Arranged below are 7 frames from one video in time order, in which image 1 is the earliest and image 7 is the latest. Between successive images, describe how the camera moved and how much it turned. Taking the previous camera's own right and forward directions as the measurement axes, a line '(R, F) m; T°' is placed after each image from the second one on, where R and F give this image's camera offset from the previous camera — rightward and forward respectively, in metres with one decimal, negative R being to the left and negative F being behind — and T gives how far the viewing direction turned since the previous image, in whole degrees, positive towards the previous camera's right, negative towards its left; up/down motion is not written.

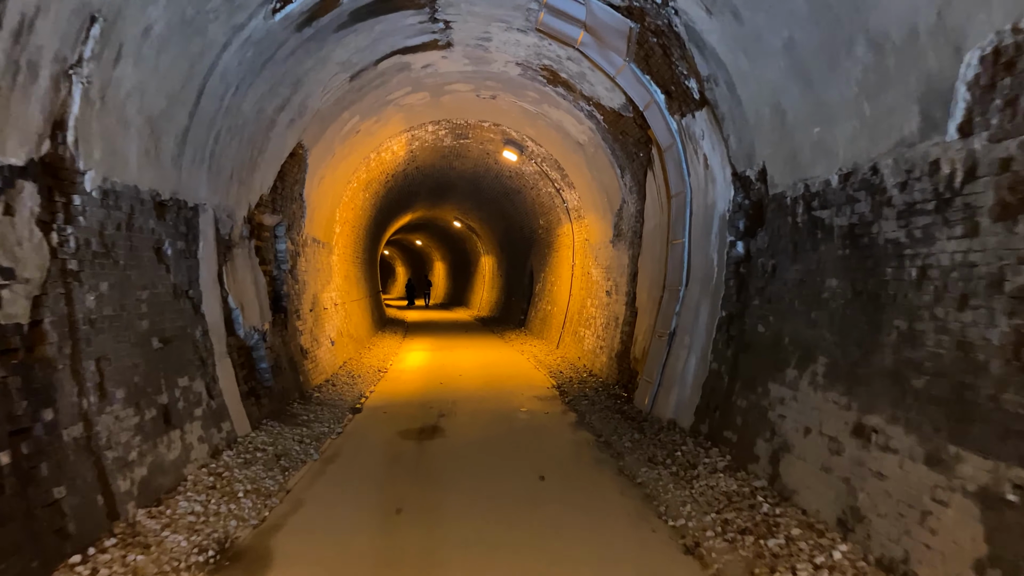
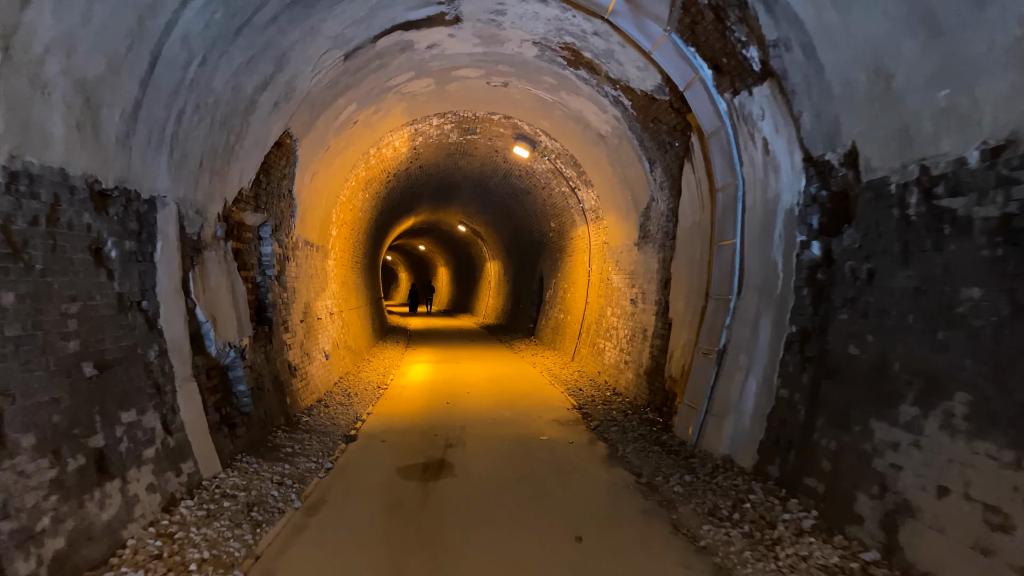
(-0.1, +0.9) m; 0°
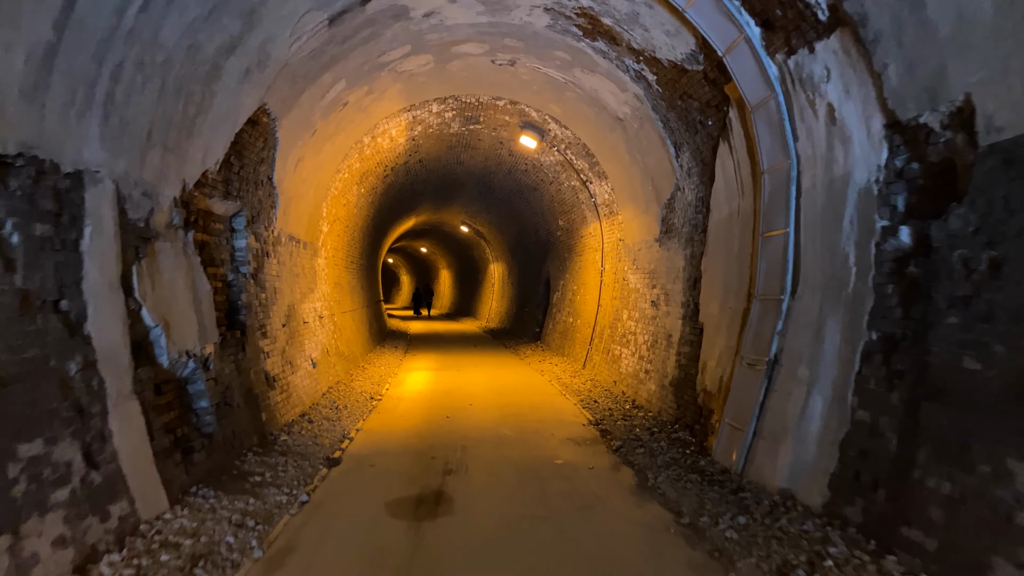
(0.0, +0.8) m; 0°
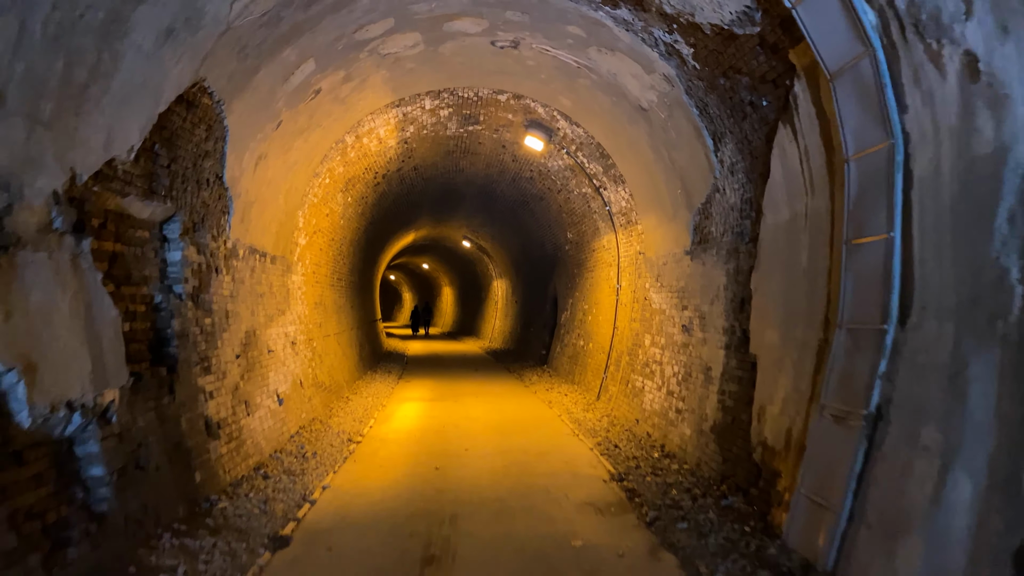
(0.0, +1.2) m; 0°
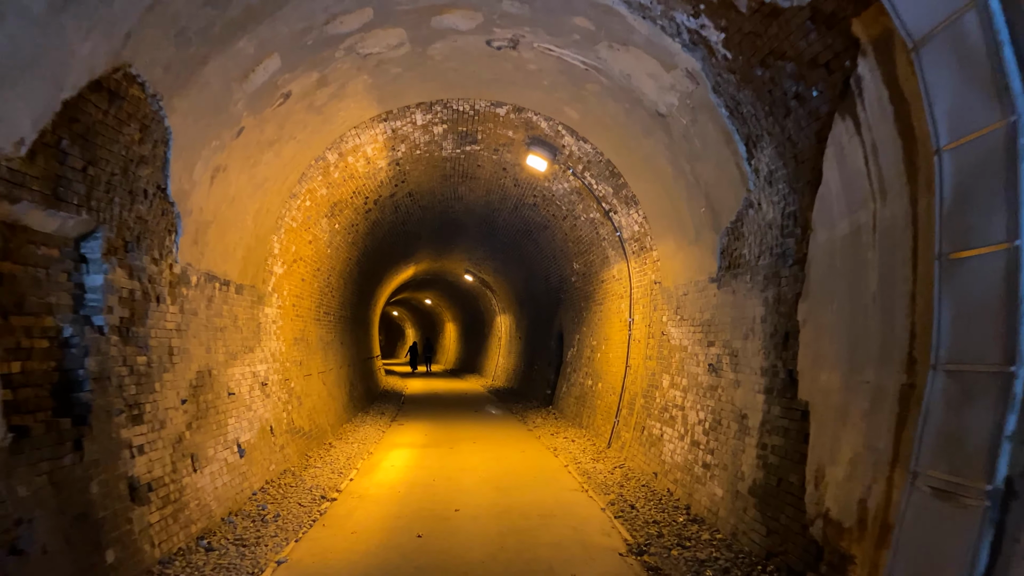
(+0.1, +0.8) m; 0°
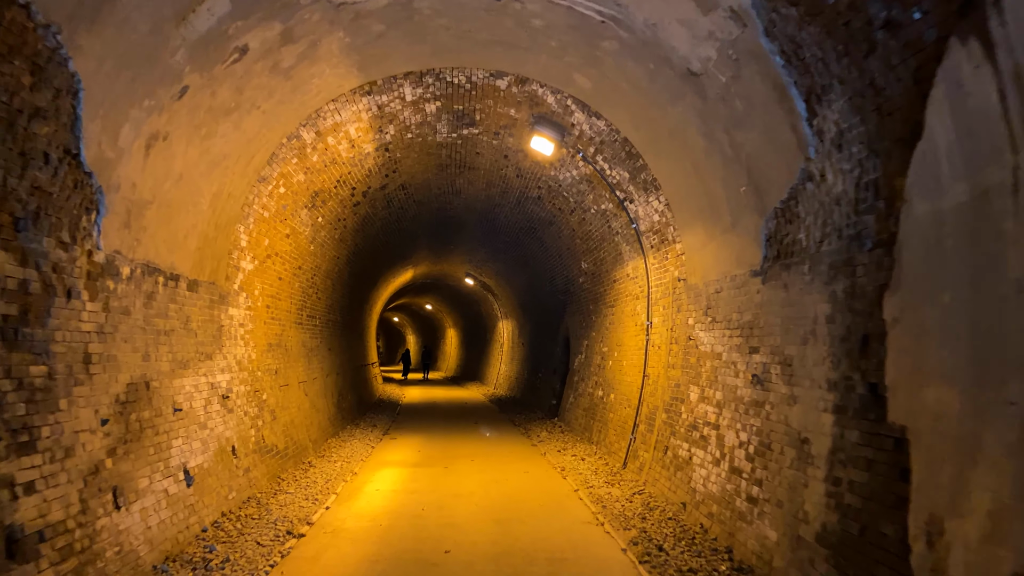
(0.0, +0.9) m; 0°
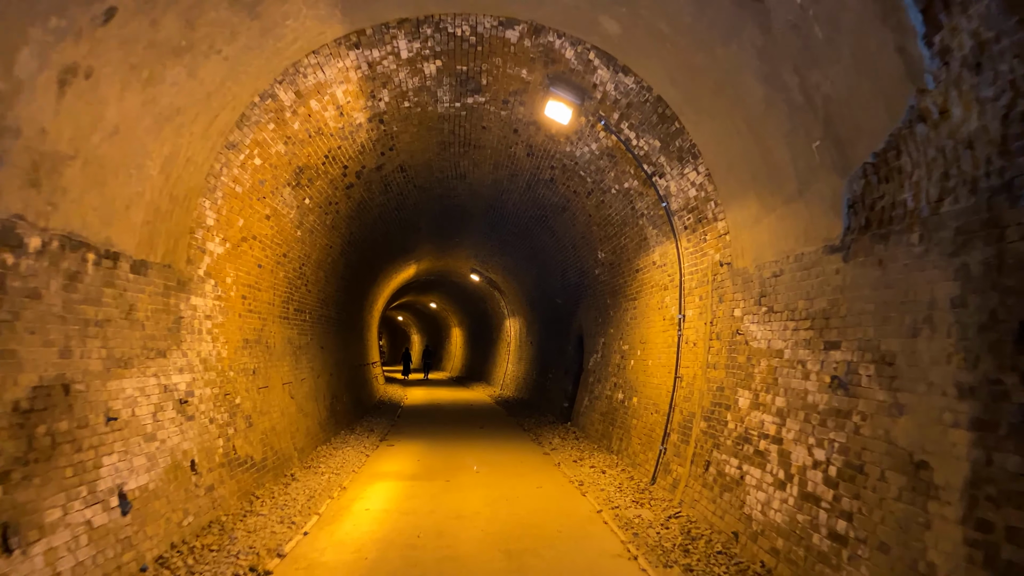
(0.0, +0.9) m; 0°
